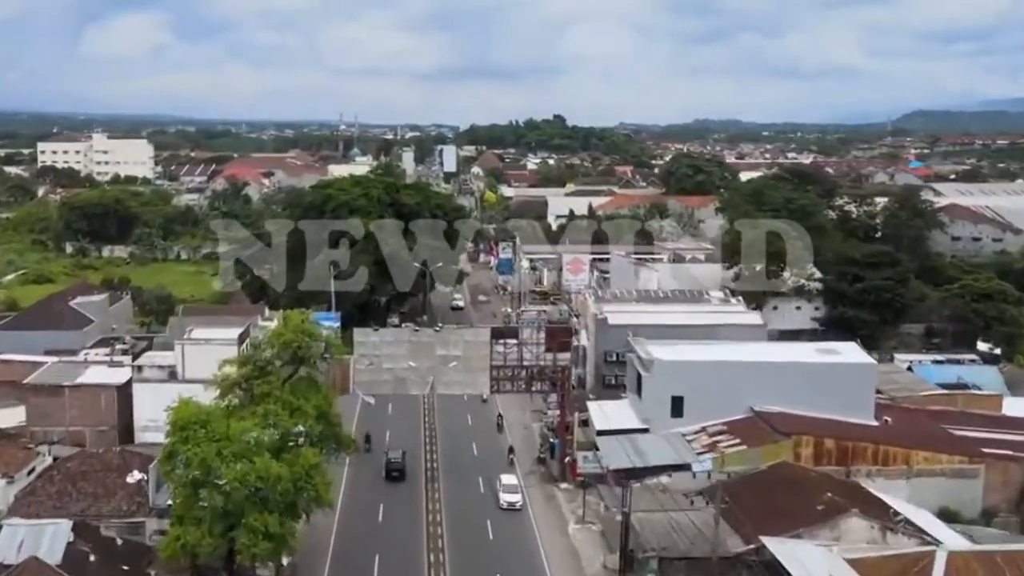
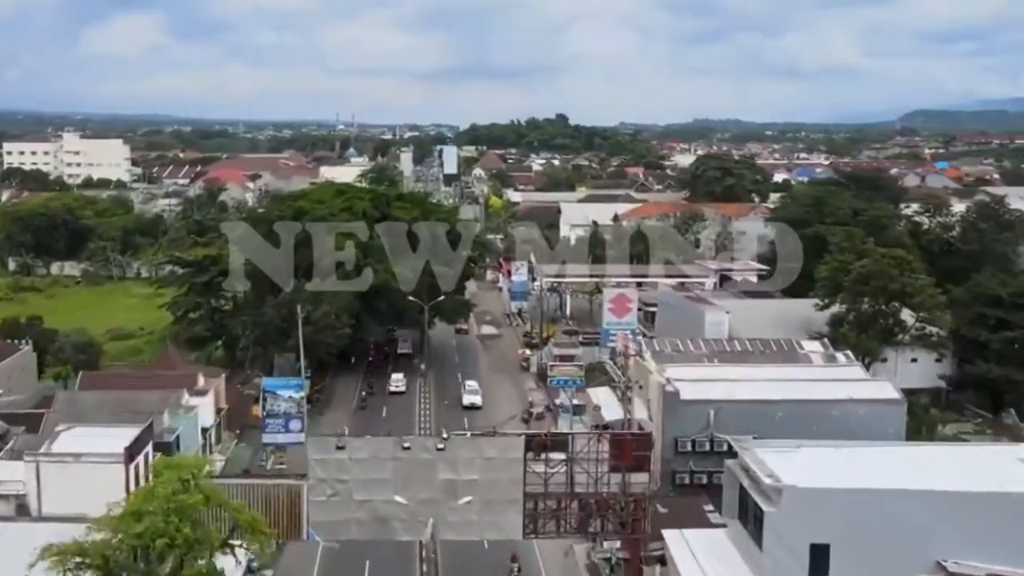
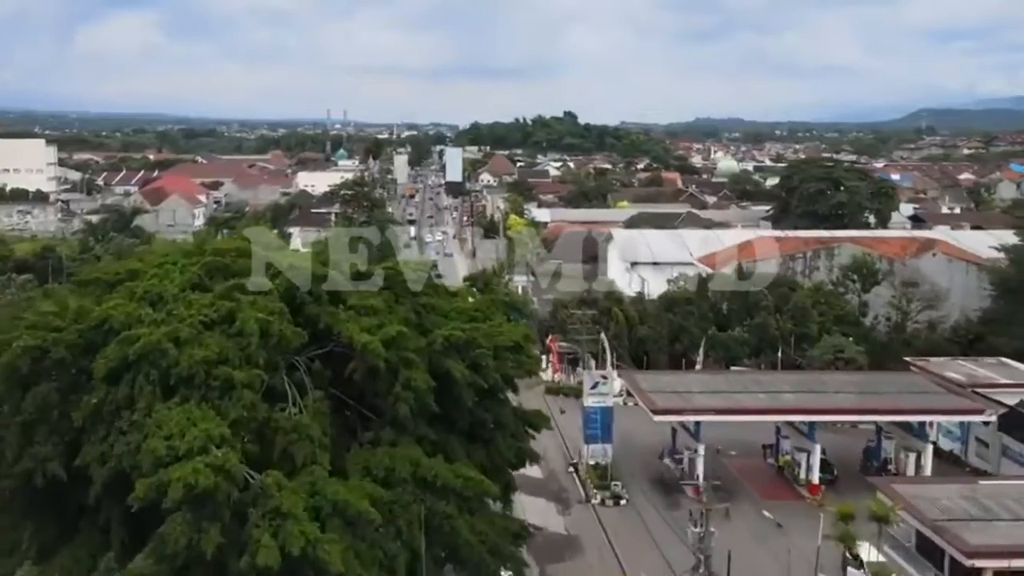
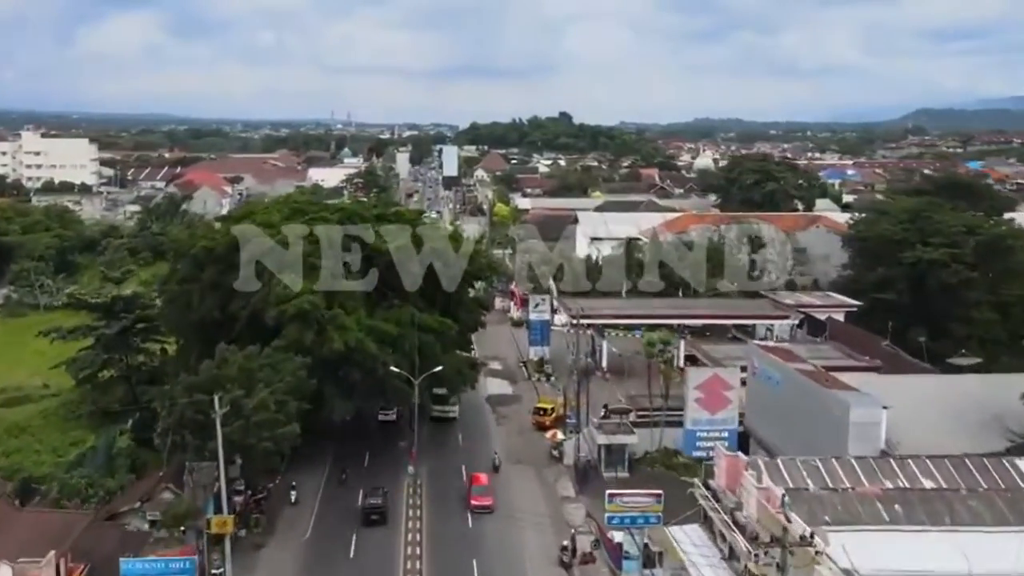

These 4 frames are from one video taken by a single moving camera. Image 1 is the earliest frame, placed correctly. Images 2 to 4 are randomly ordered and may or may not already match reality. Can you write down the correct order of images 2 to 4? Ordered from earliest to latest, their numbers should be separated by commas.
2, 4, 3
